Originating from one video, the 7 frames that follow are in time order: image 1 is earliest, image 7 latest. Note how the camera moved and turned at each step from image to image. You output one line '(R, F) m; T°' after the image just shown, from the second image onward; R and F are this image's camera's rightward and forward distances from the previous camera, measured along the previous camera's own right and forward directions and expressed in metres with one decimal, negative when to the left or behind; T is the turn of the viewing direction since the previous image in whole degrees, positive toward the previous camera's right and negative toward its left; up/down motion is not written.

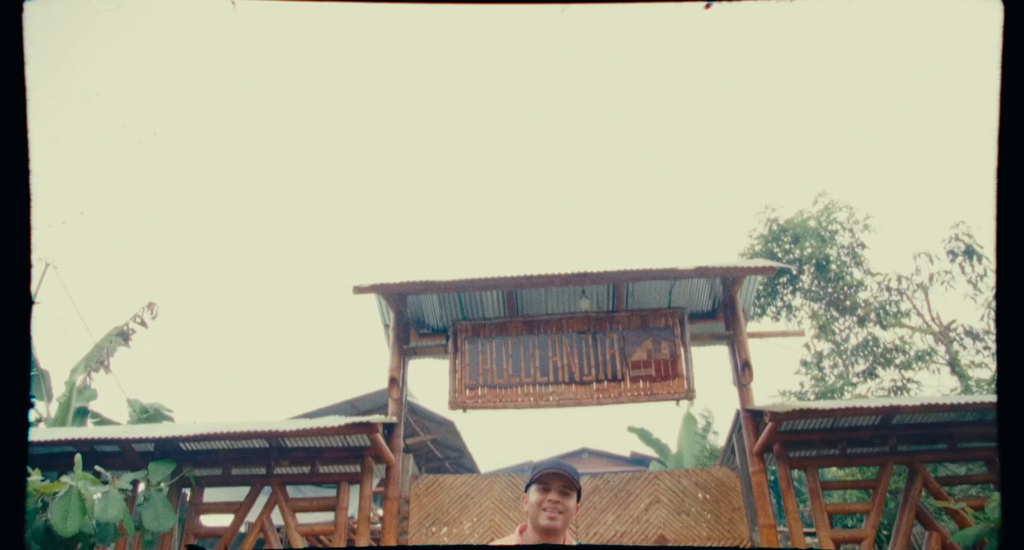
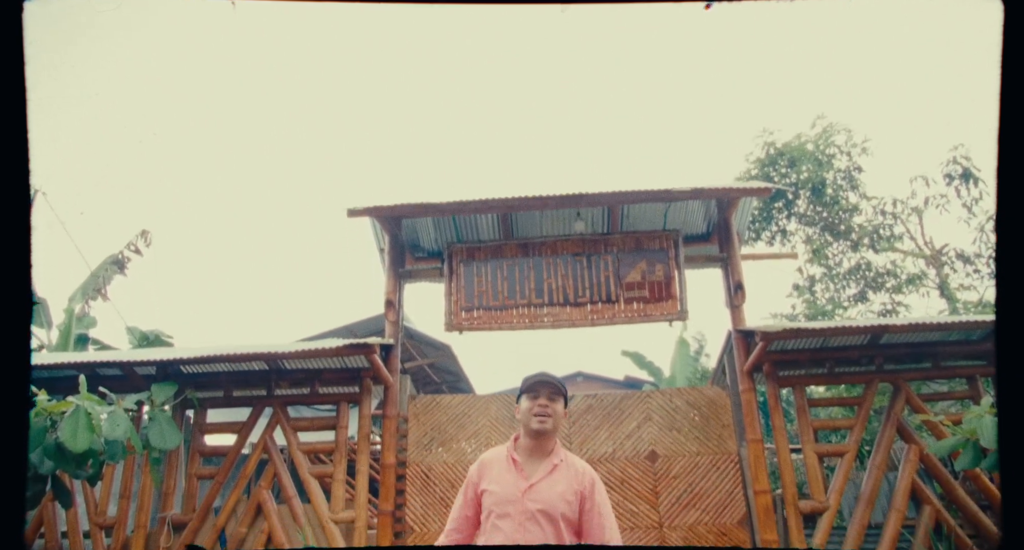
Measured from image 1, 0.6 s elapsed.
(0.0, +0.1) m; +1°
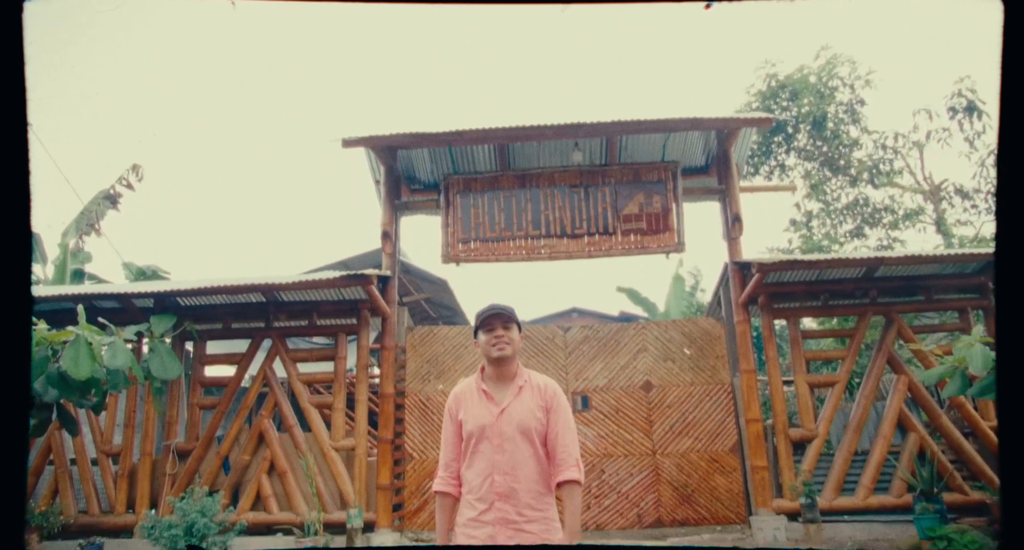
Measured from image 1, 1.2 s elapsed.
(0.0, +0.1) m; +1°
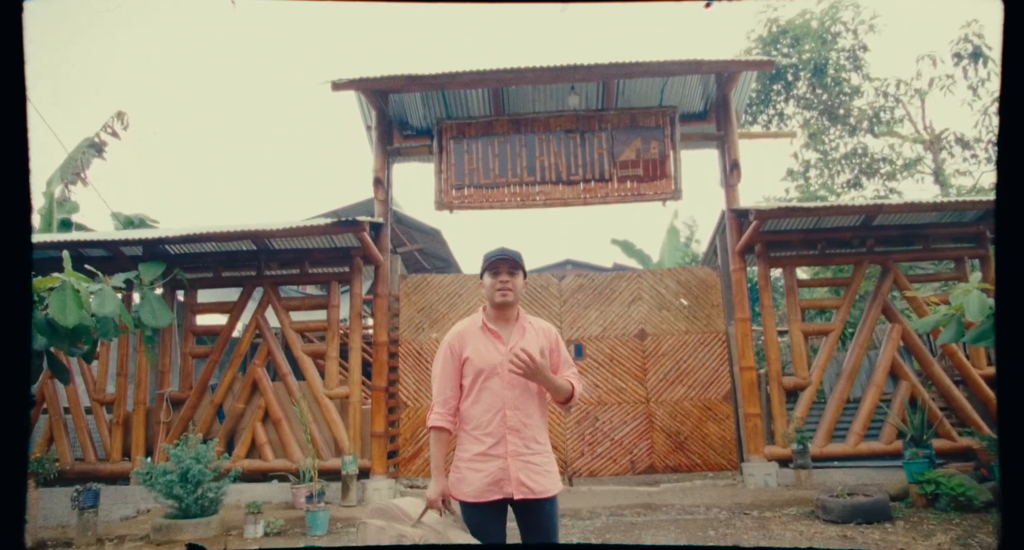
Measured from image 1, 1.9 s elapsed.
(0.0, +0.1) m; +1°
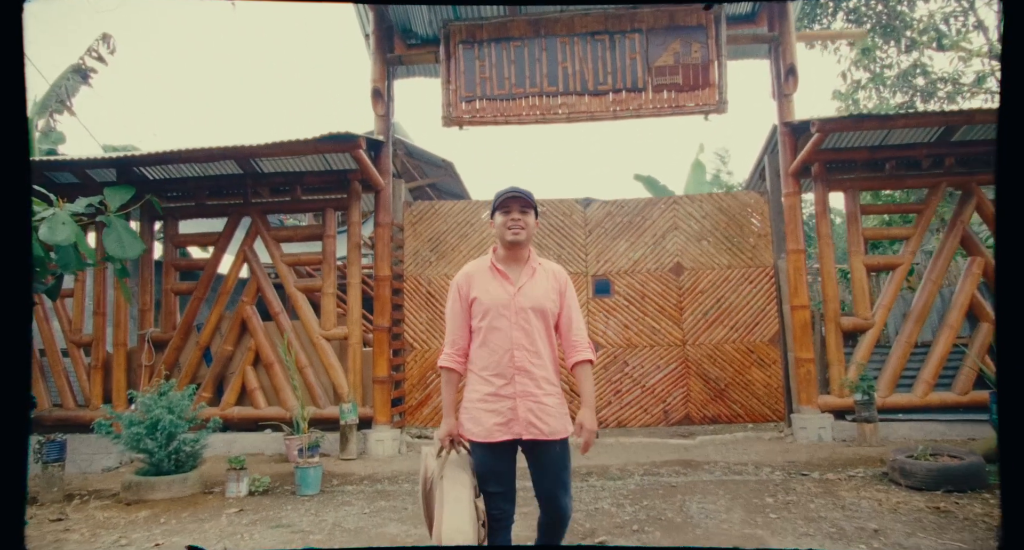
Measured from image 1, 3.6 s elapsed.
(0.0, +1.0) m; -2°
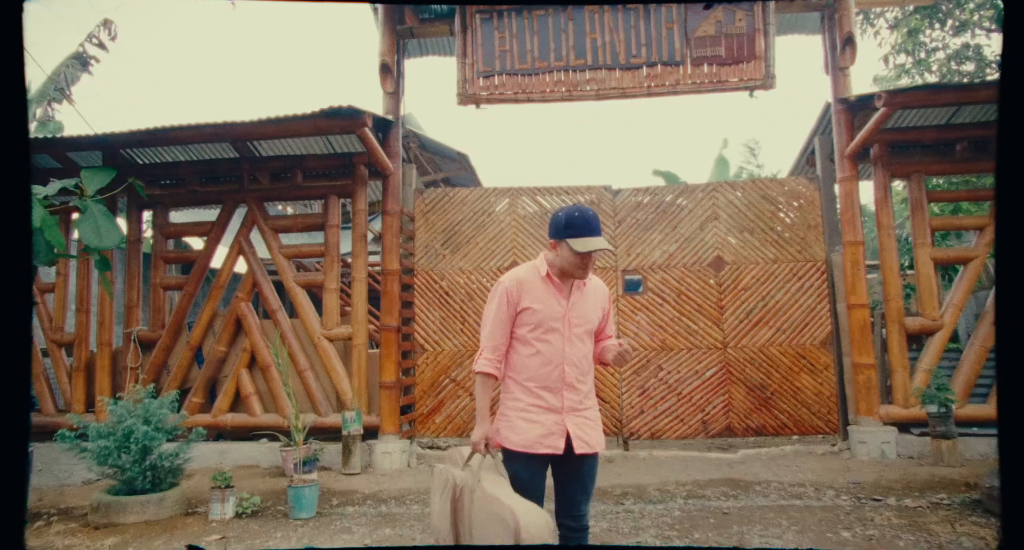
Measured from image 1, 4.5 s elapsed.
(-0.1, +0.7) m; -1°
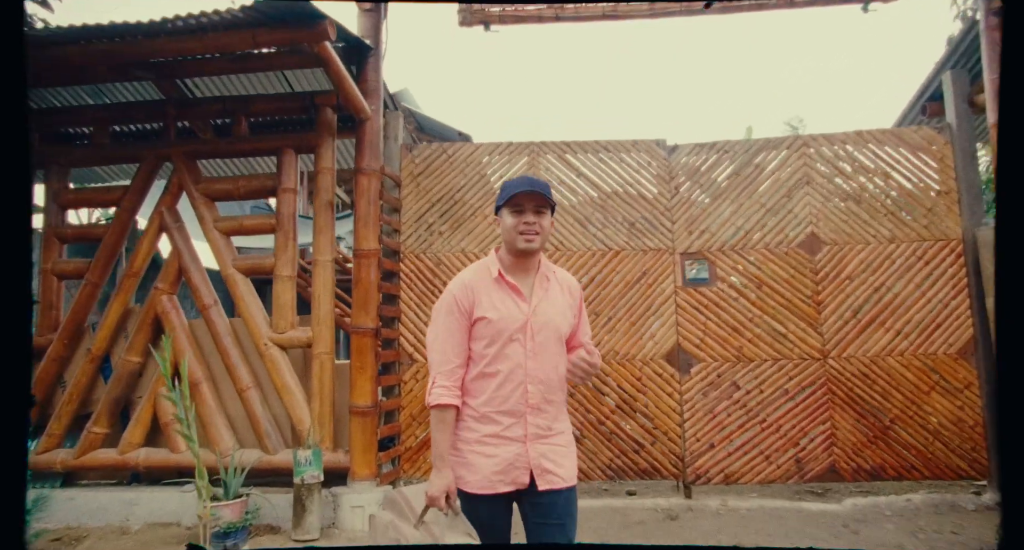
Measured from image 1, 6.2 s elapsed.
(-0.1, +1.8) m; -1°
